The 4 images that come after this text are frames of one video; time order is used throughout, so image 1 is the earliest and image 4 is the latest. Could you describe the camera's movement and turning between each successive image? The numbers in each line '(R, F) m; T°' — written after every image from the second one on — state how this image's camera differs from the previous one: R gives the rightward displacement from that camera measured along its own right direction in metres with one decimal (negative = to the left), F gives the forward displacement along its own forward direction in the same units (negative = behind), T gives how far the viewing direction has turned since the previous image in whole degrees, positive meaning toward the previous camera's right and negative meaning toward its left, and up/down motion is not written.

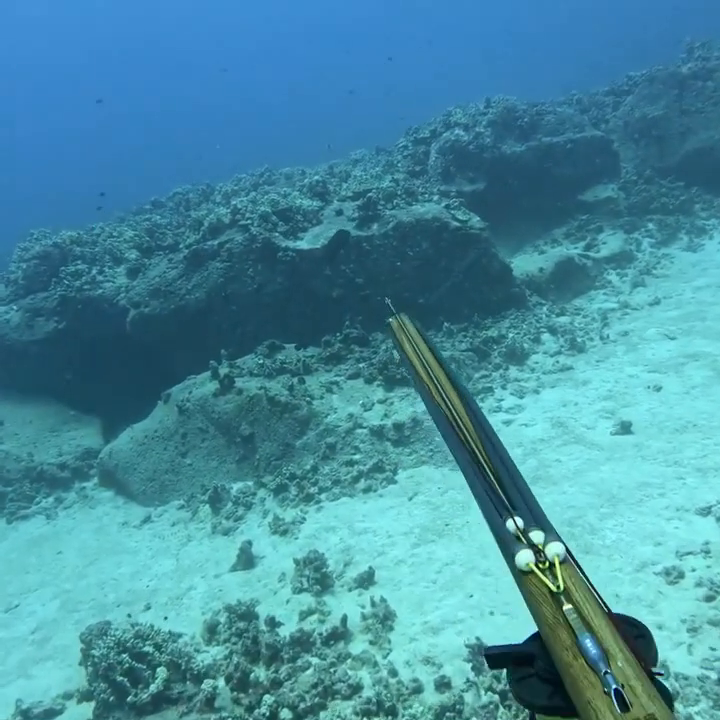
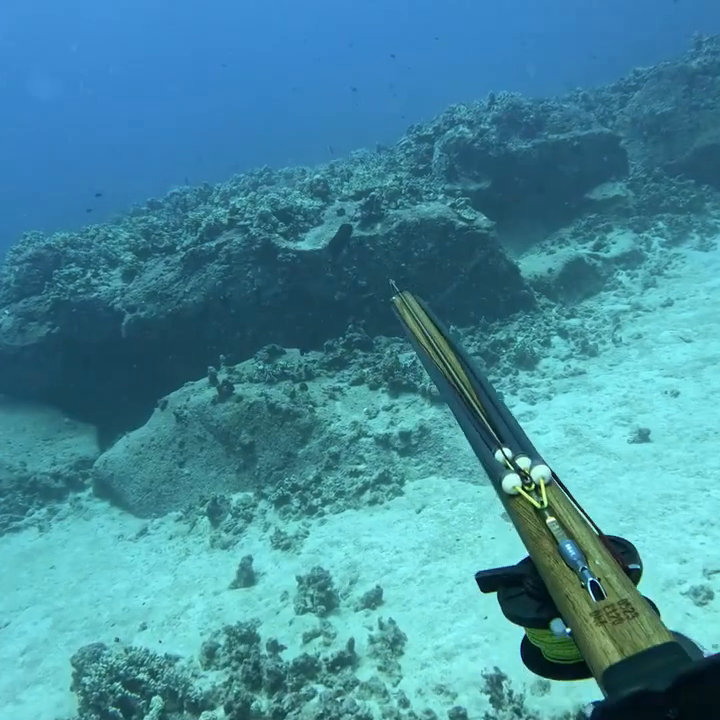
(-0.1, +0.4) m; 0°
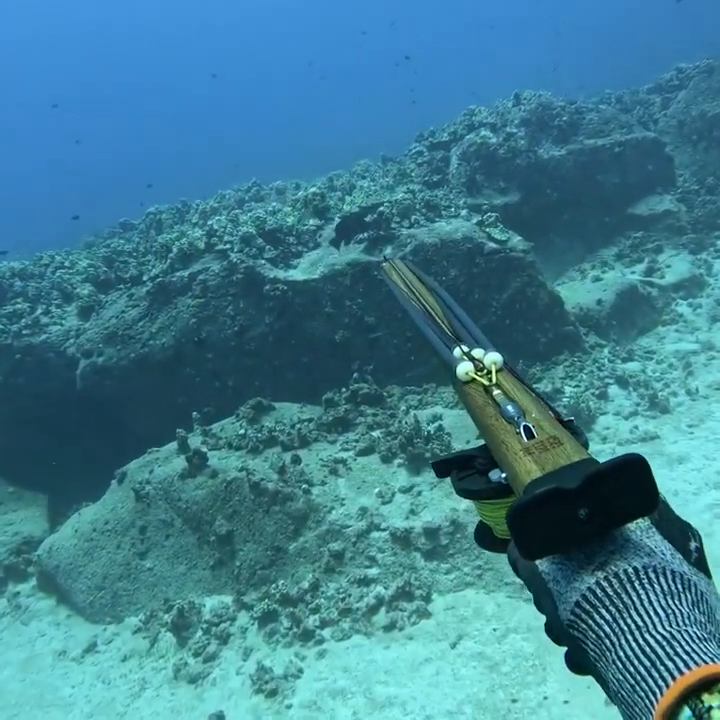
(-0.1, +2.5) m; 0°
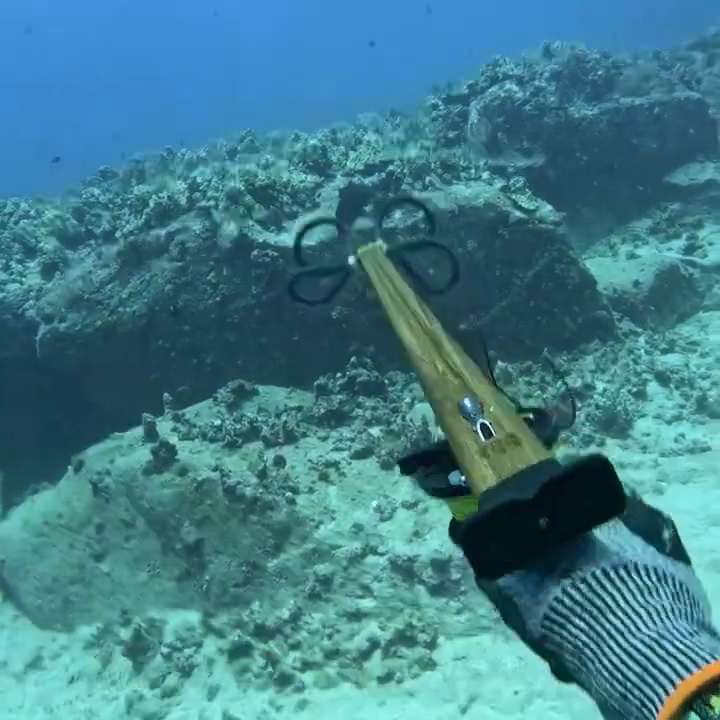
(0.0, +1.4) m; 0°
